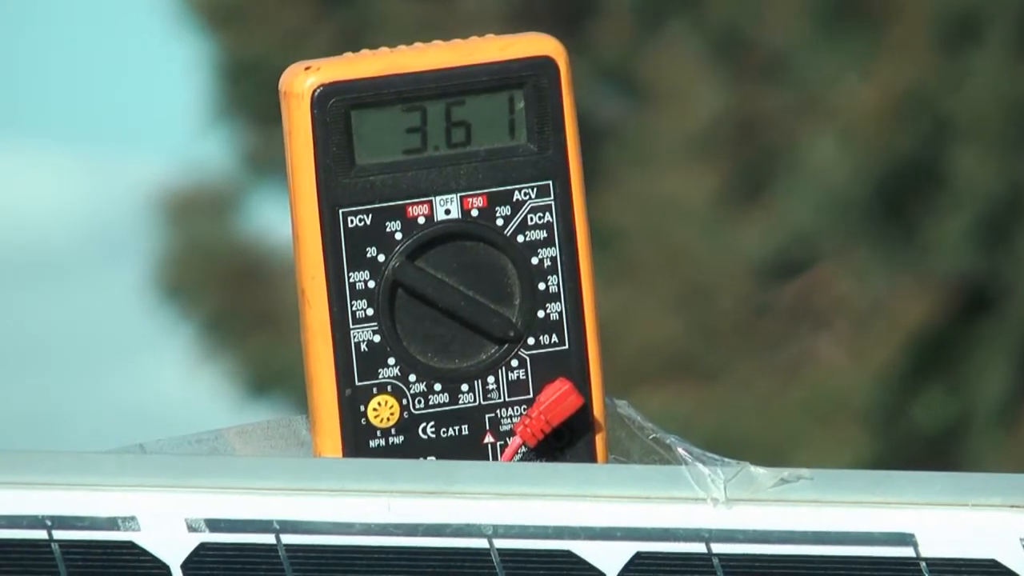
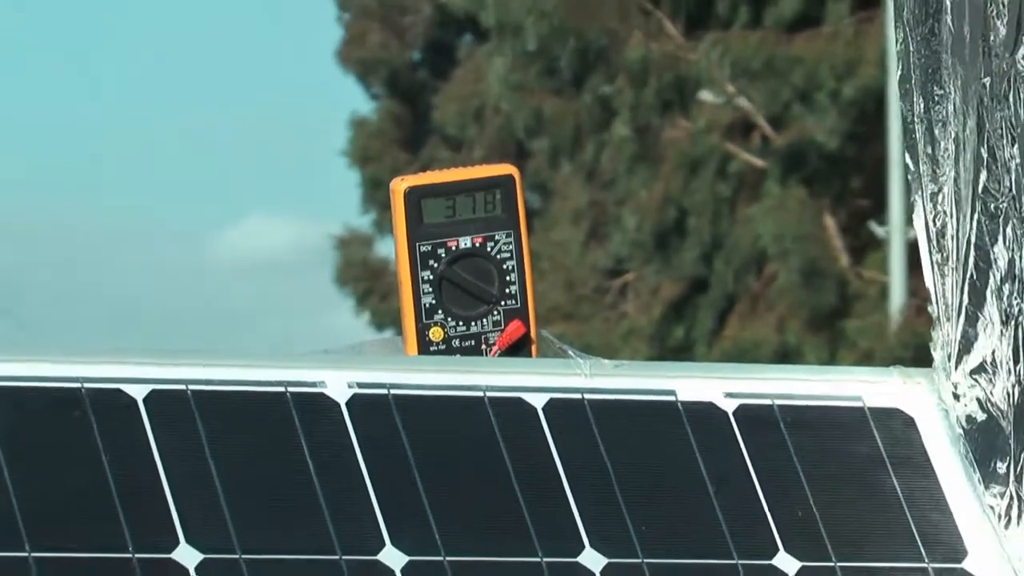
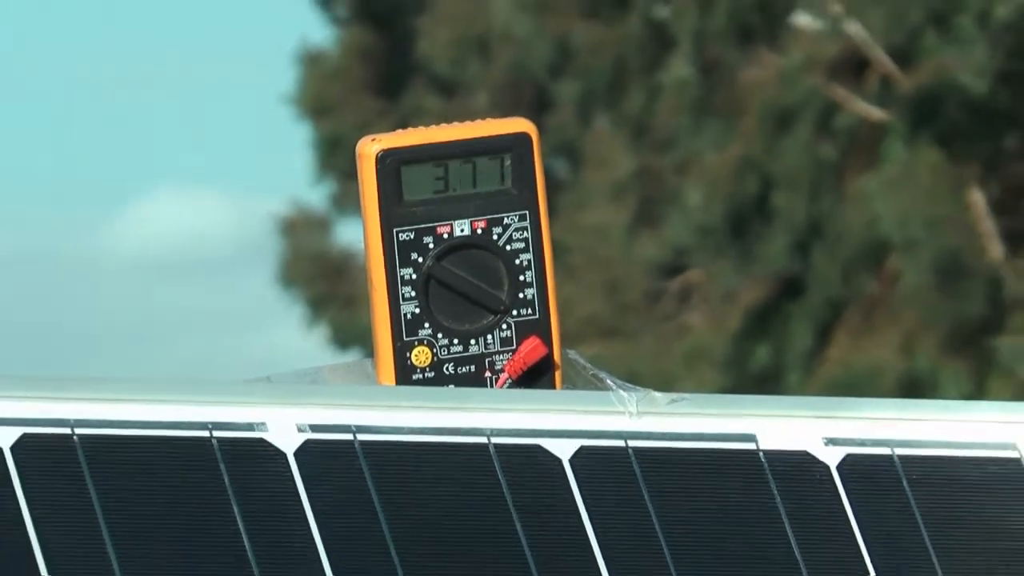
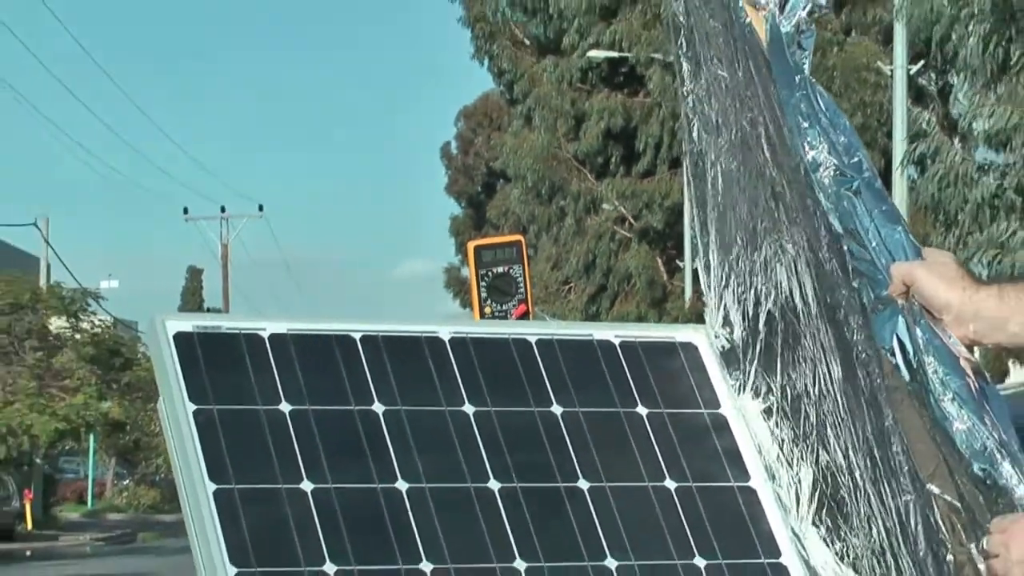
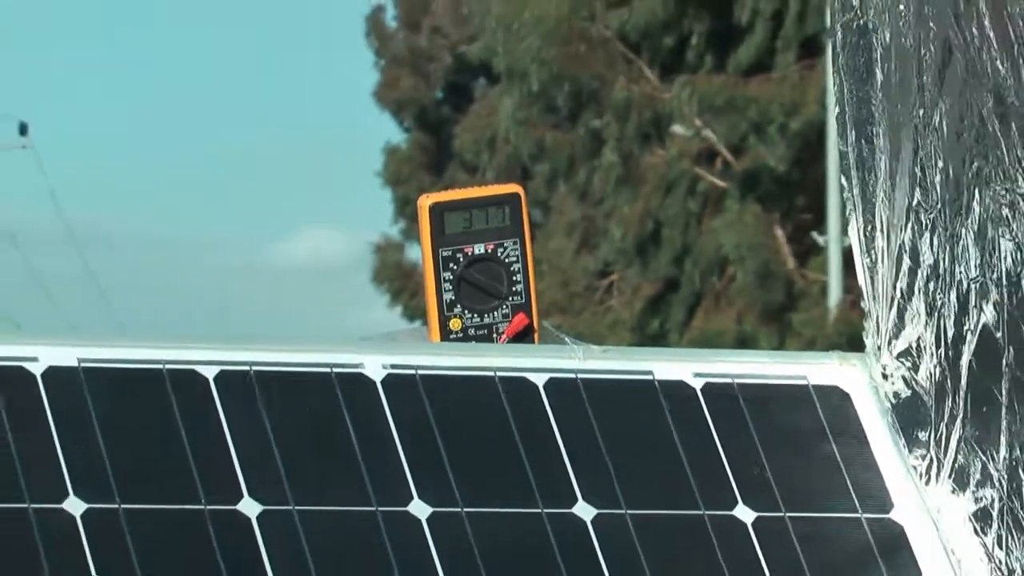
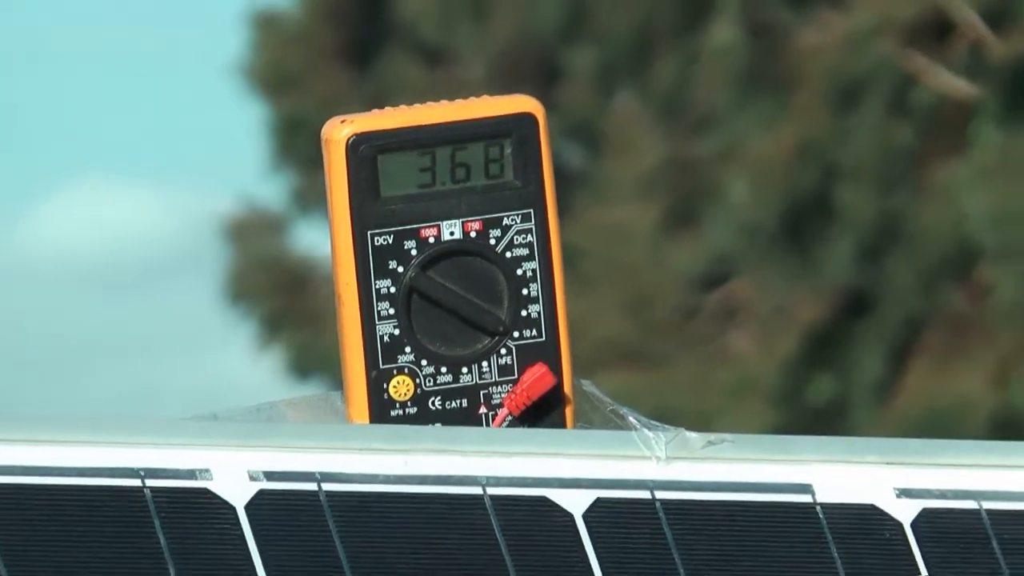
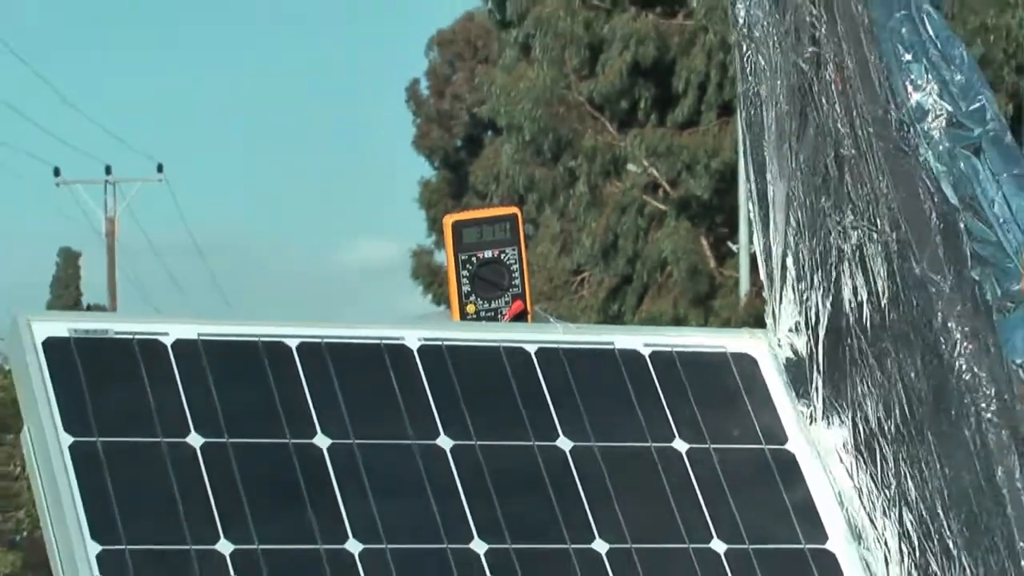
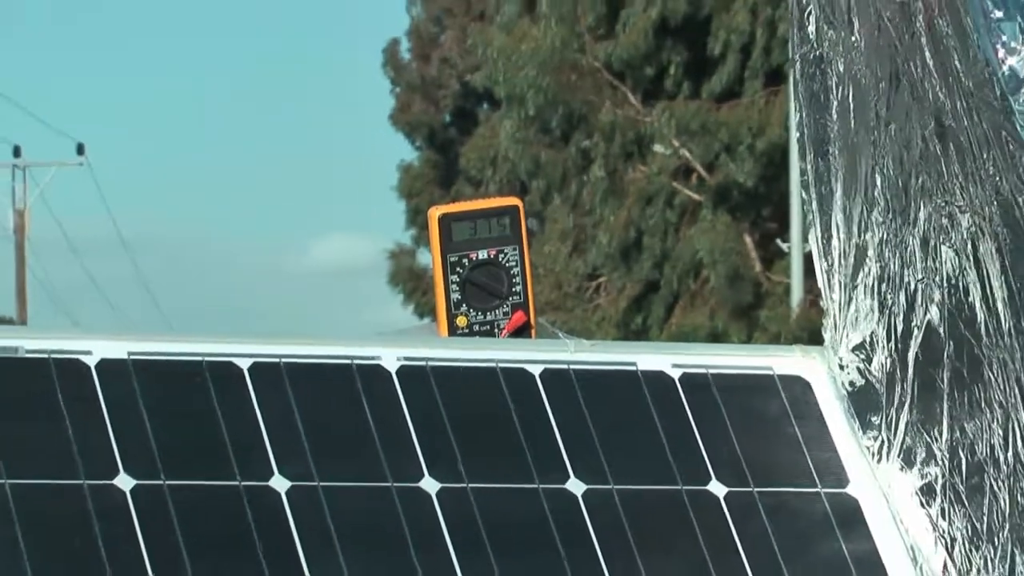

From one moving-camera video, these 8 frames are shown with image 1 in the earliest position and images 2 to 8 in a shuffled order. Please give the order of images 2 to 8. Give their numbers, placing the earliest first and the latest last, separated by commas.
6, 3, 2, 5, 8, 7, 4
